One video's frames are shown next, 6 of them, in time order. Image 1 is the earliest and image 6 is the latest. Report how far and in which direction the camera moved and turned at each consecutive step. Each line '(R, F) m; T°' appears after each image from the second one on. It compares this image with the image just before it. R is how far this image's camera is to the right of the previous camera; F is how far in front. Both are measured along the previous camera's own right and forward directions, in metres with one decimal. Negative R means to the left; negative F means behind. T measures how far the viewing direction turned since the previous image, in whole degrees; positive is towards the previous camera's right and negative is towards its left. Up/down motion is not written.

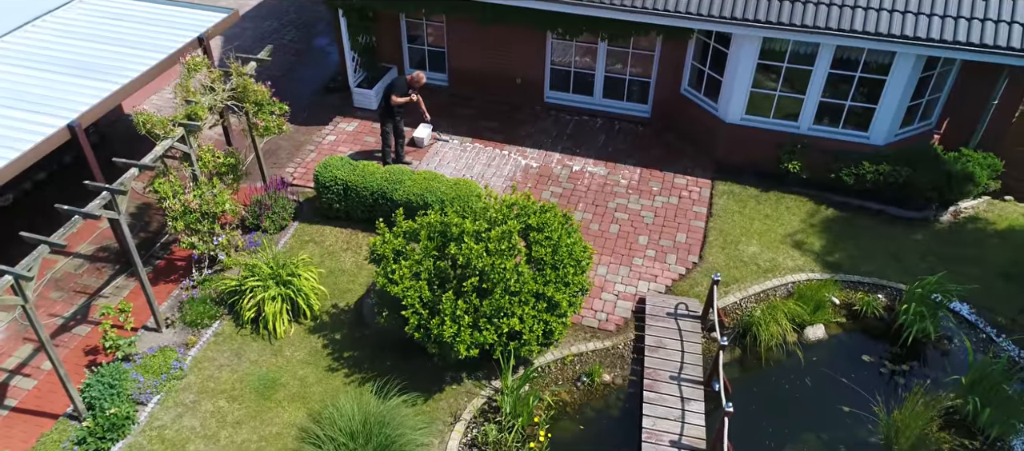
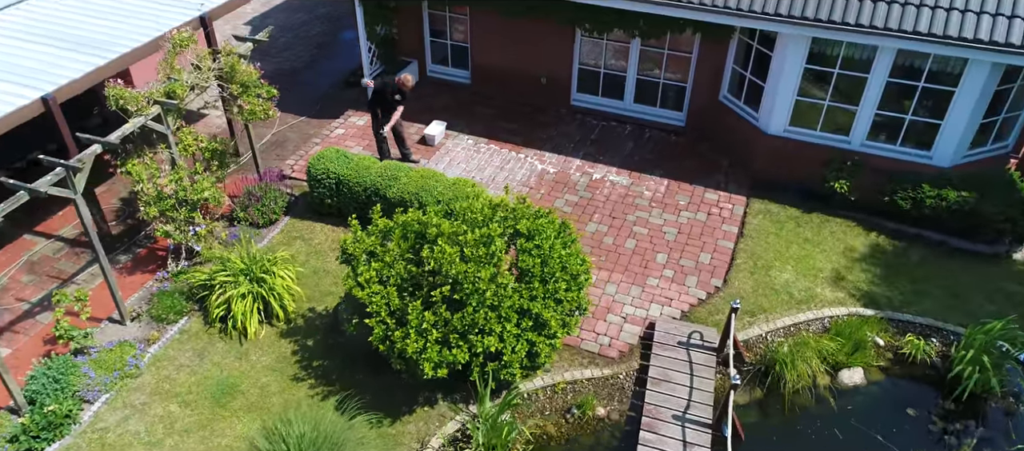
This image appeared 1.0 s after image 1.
(+0.6, +0.9) m; -4°
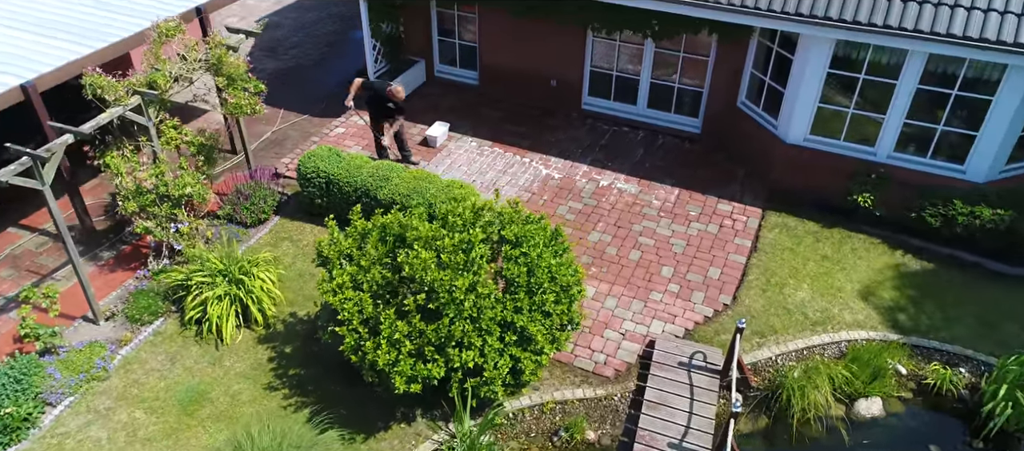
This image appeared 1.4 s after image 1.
(+0.3, +0.5) m; -2°
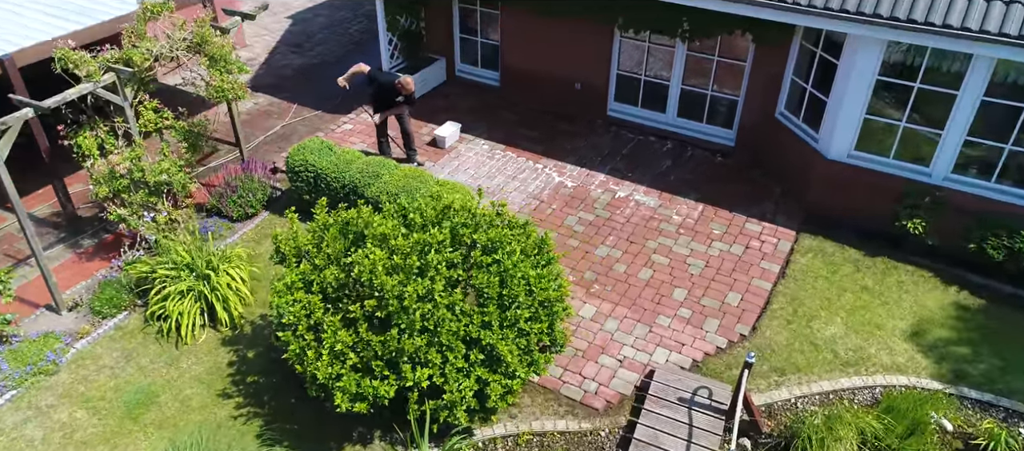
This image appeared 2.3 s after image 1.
(+0.6, +0.7) m; -4°
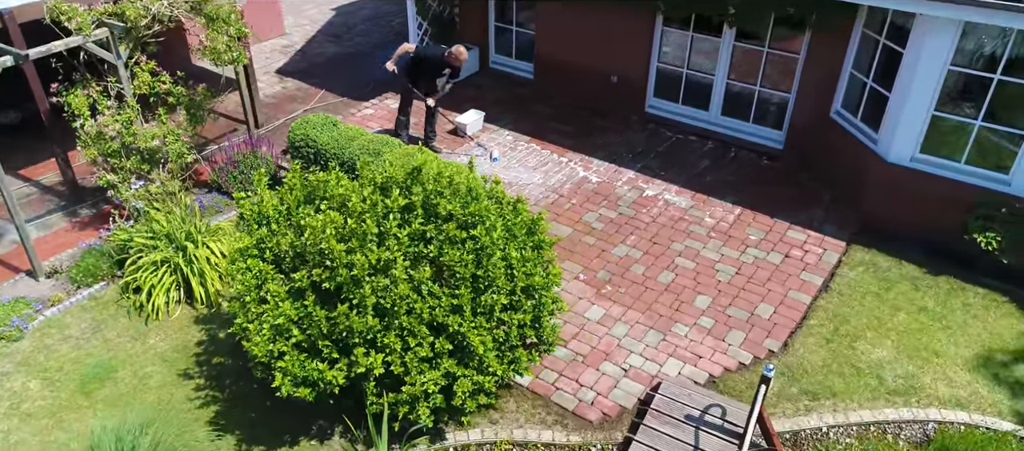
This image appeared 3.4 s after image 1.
(+0.5, +0.7) m; -5°
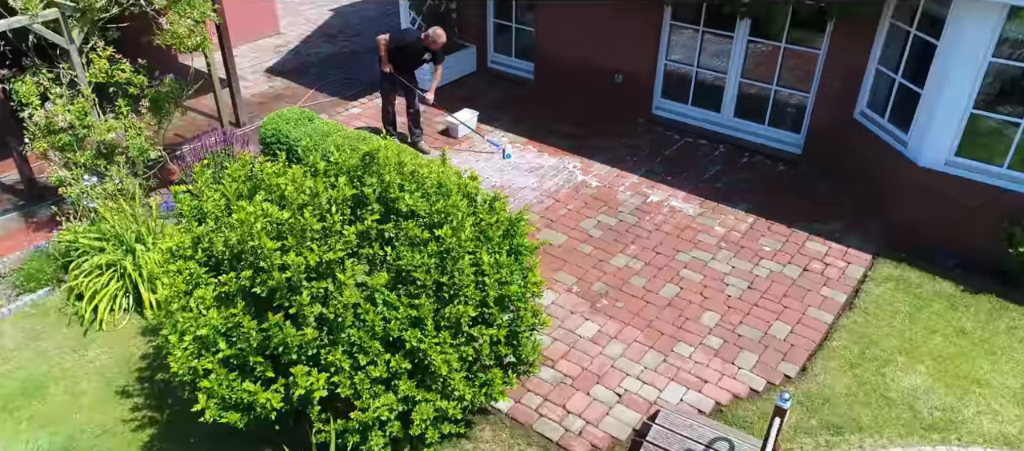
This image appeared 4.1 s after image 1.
(+0.2, +0.6) m; -1°
